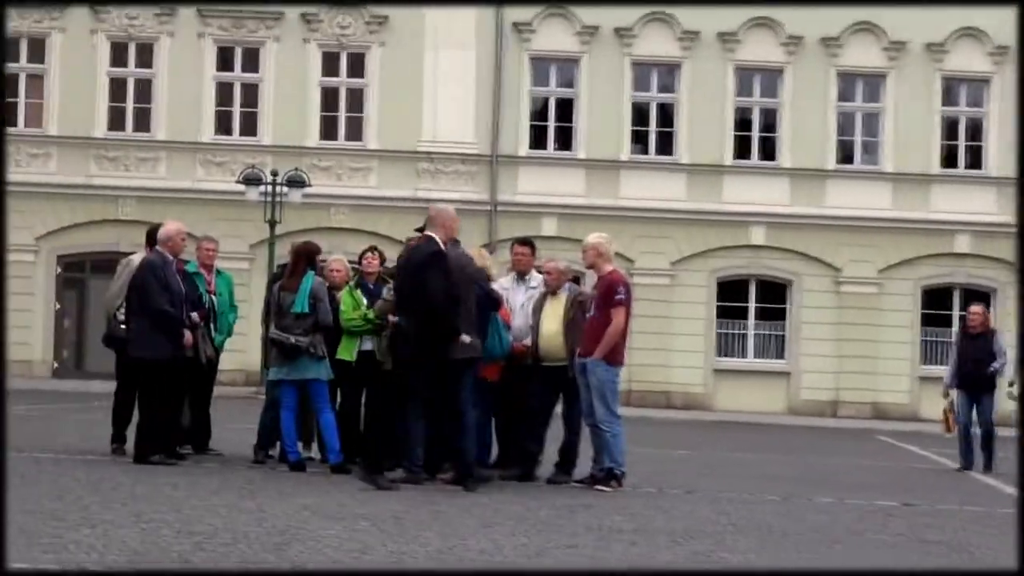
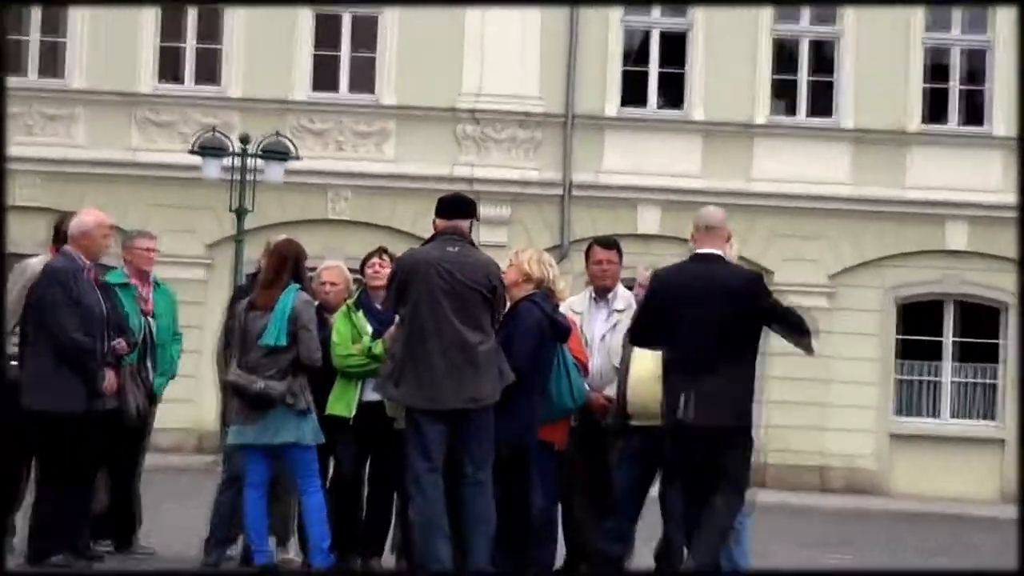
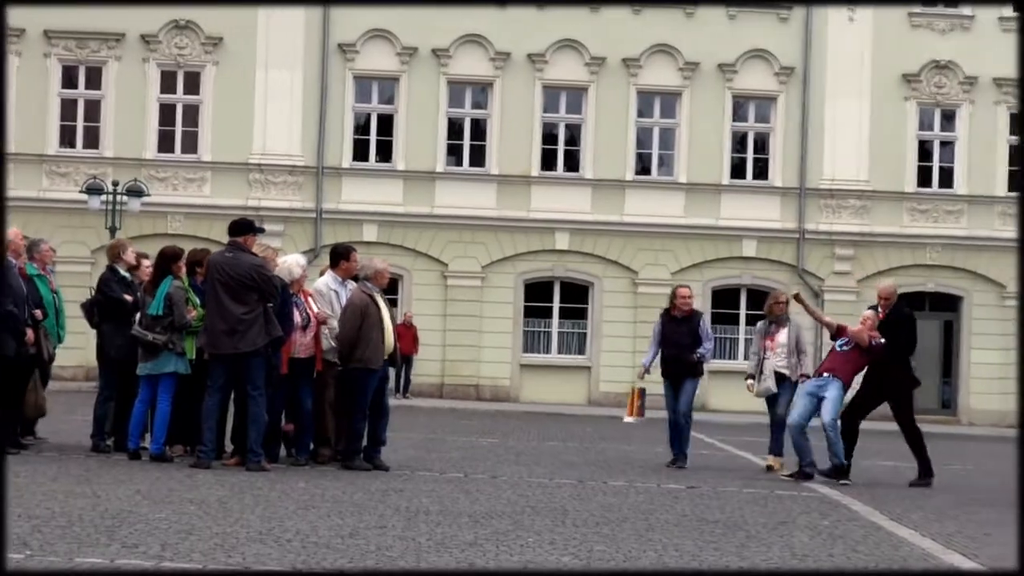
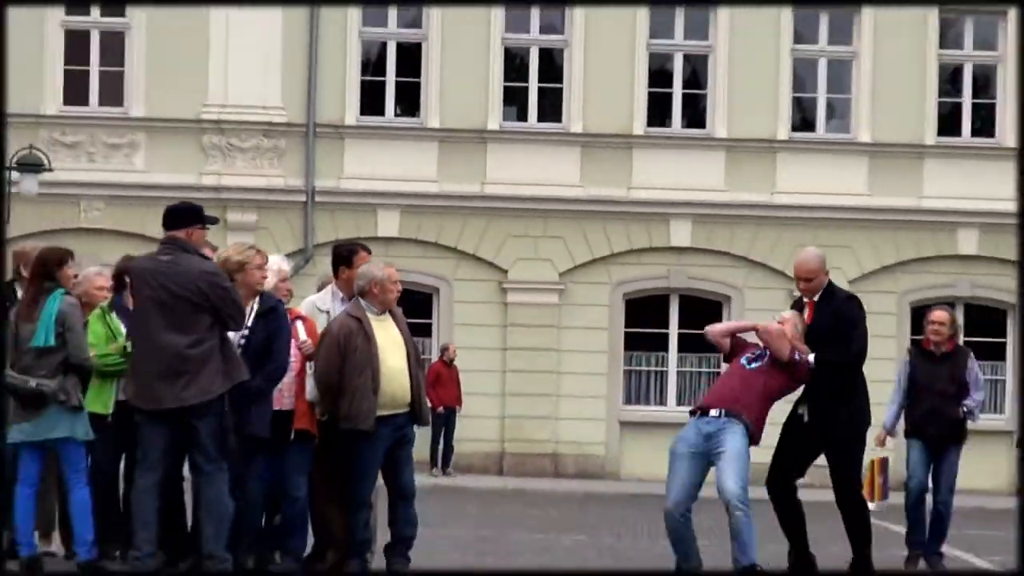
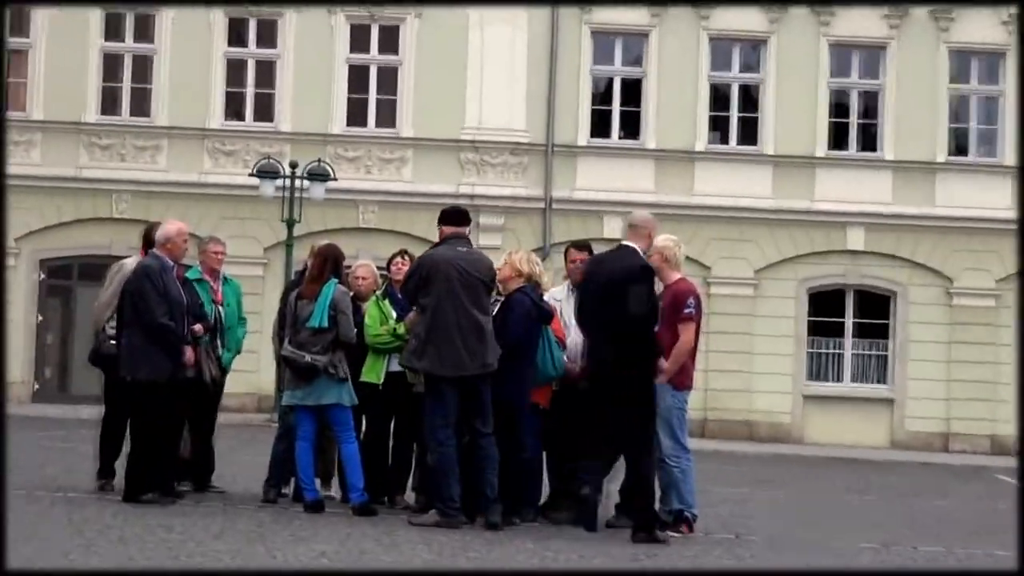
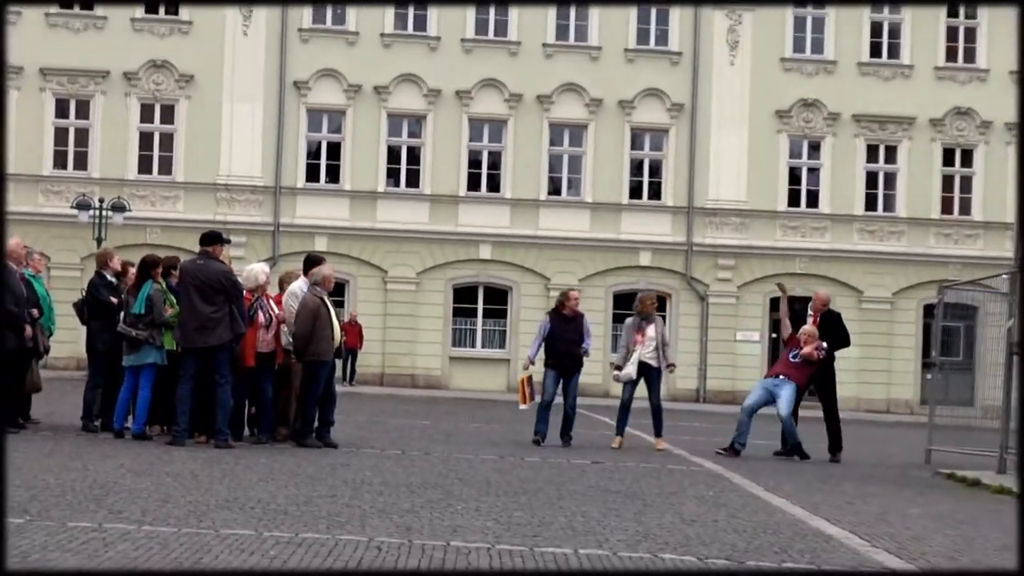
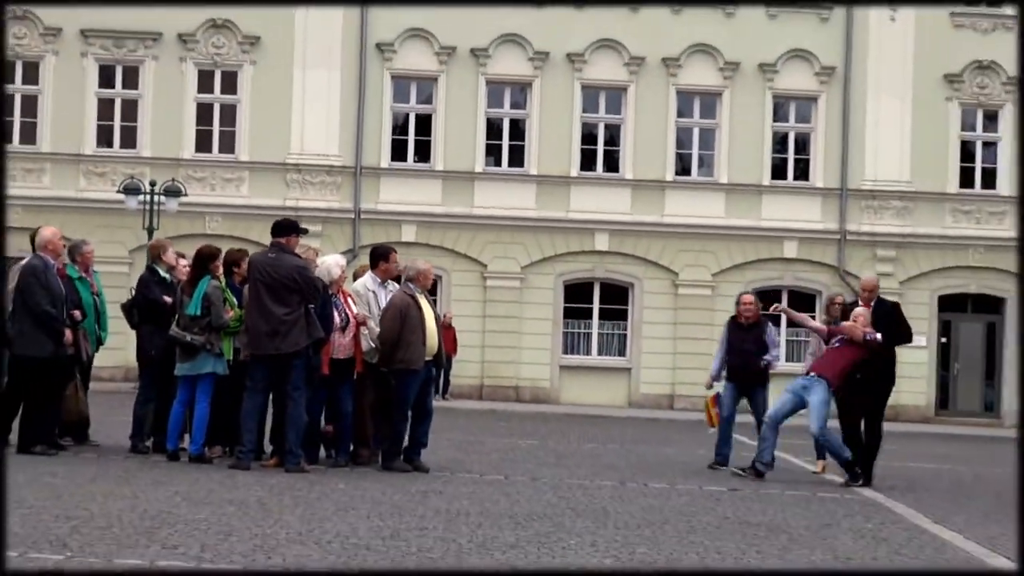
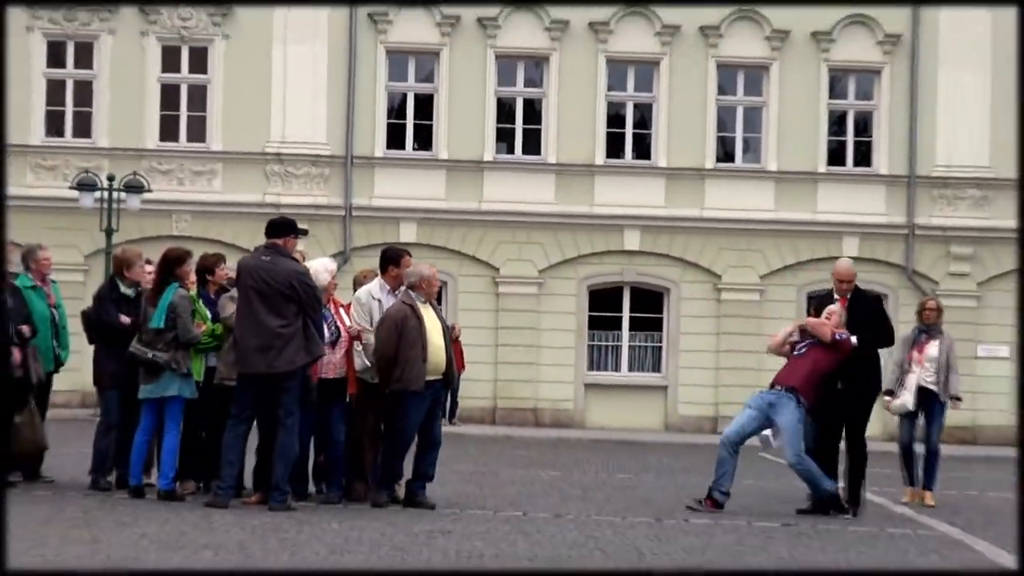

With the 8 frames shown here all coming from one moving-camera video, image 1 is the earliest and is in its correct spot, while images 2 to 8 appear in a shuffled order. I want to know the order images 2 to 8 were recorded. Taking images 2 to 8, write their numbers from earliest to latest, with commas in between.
5, 2, 4, 8, 7, 3, 6
